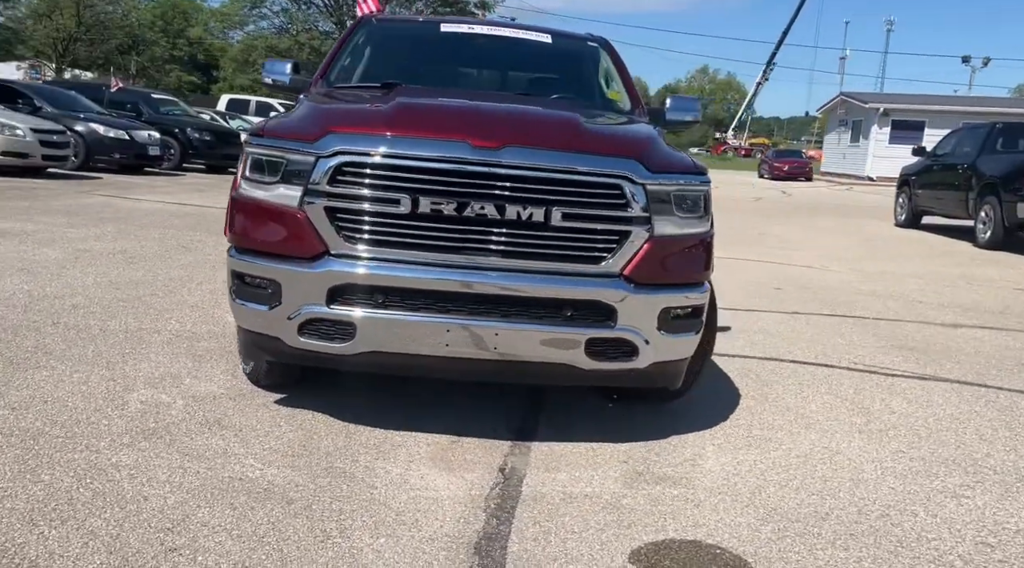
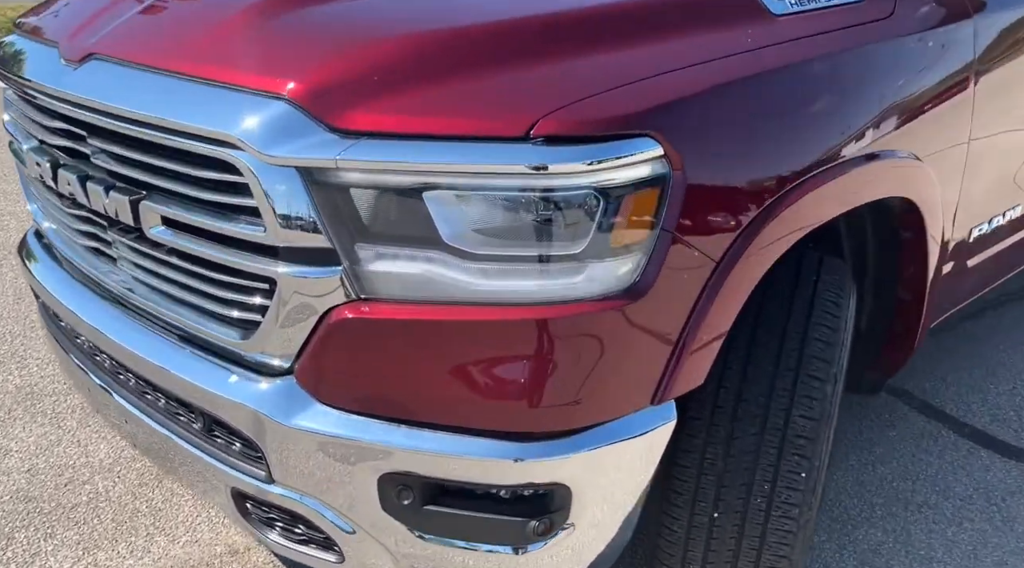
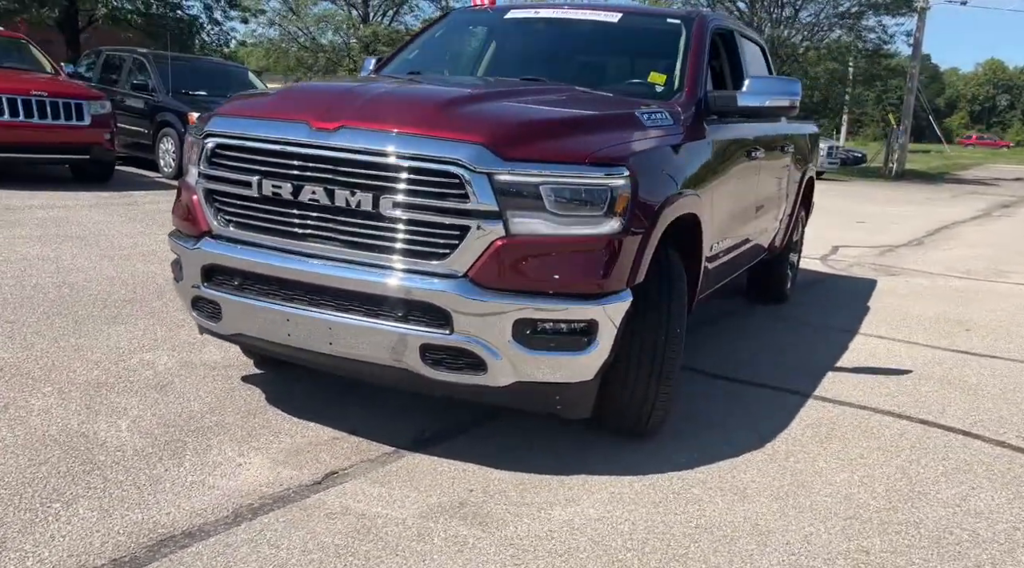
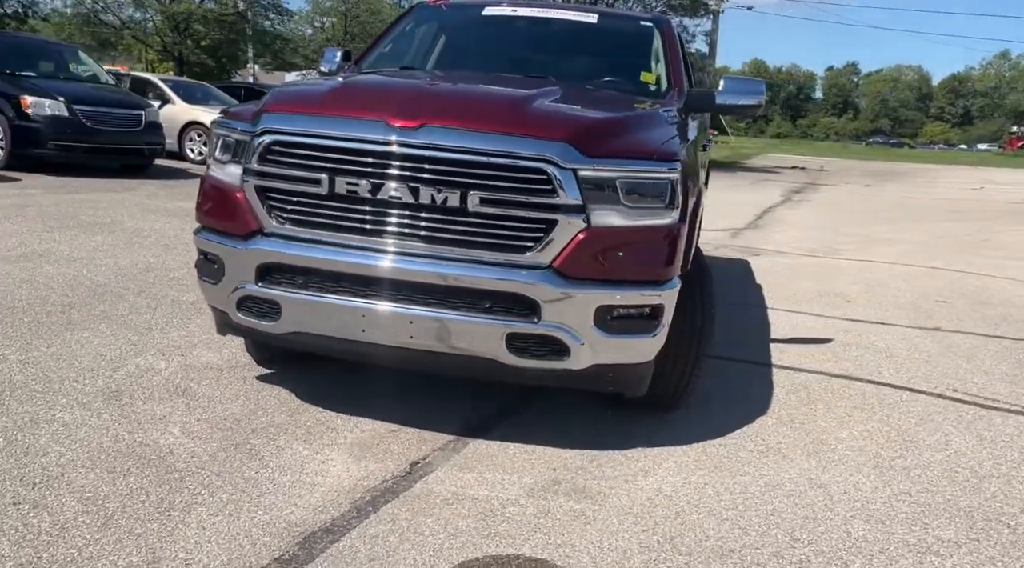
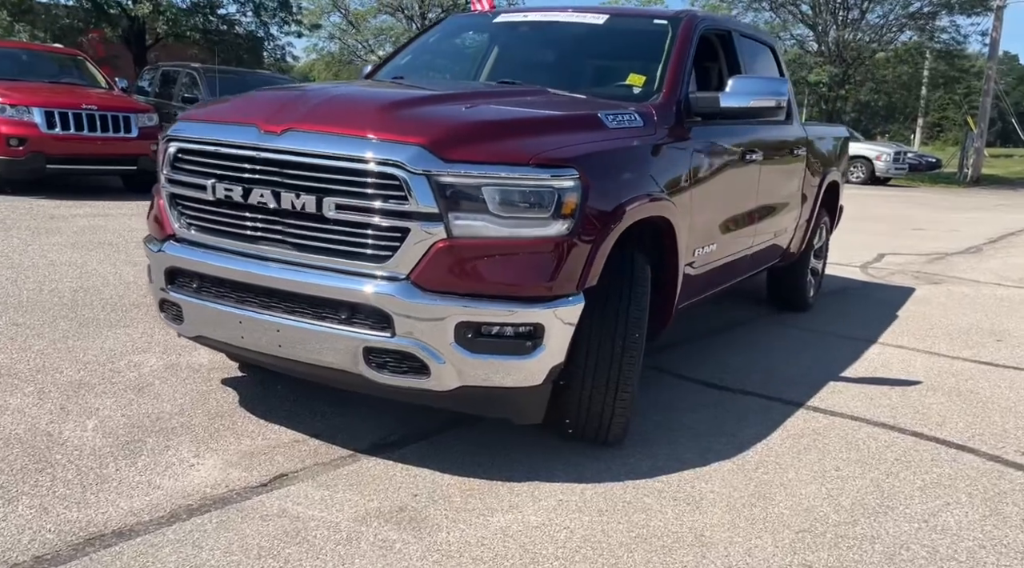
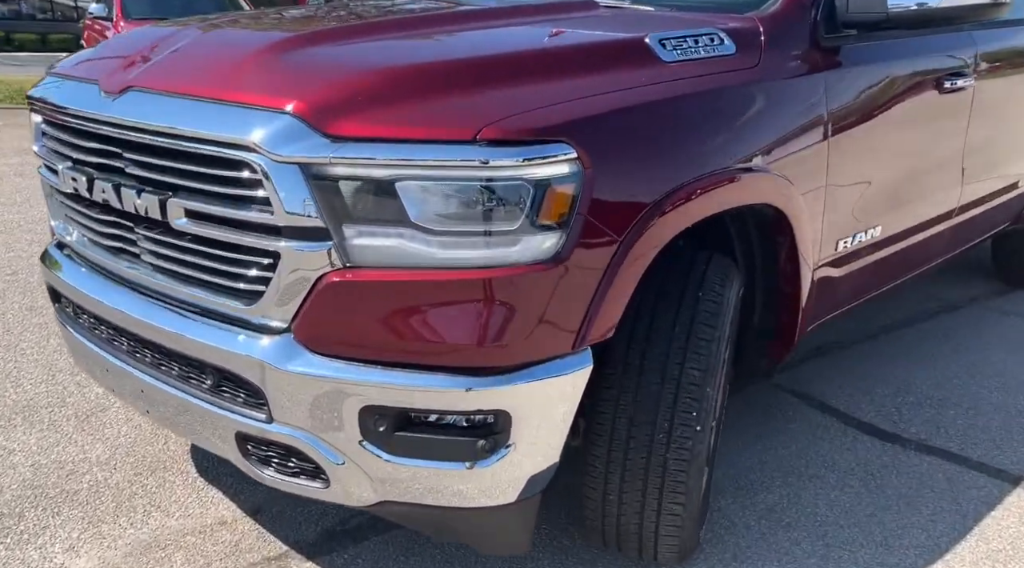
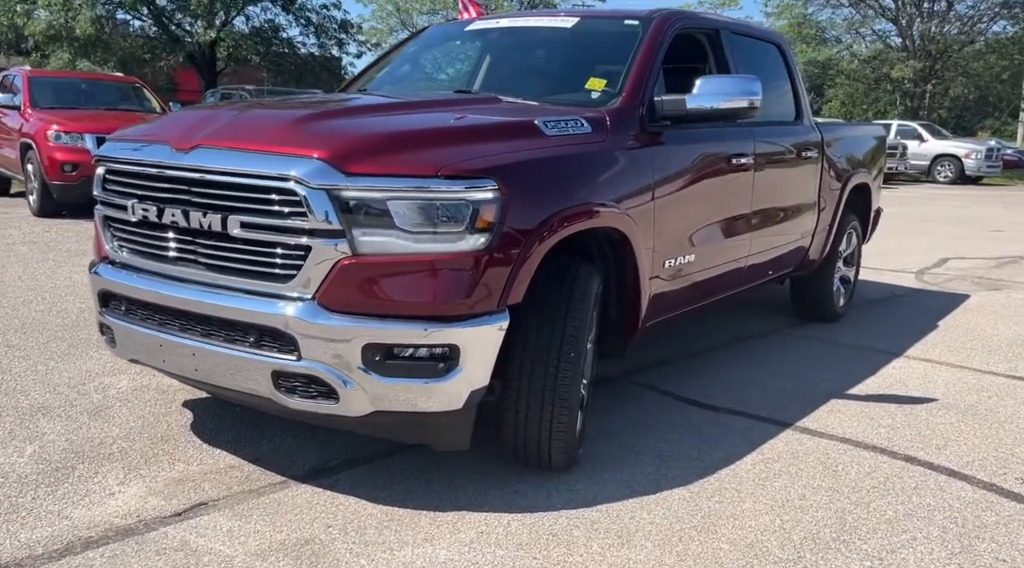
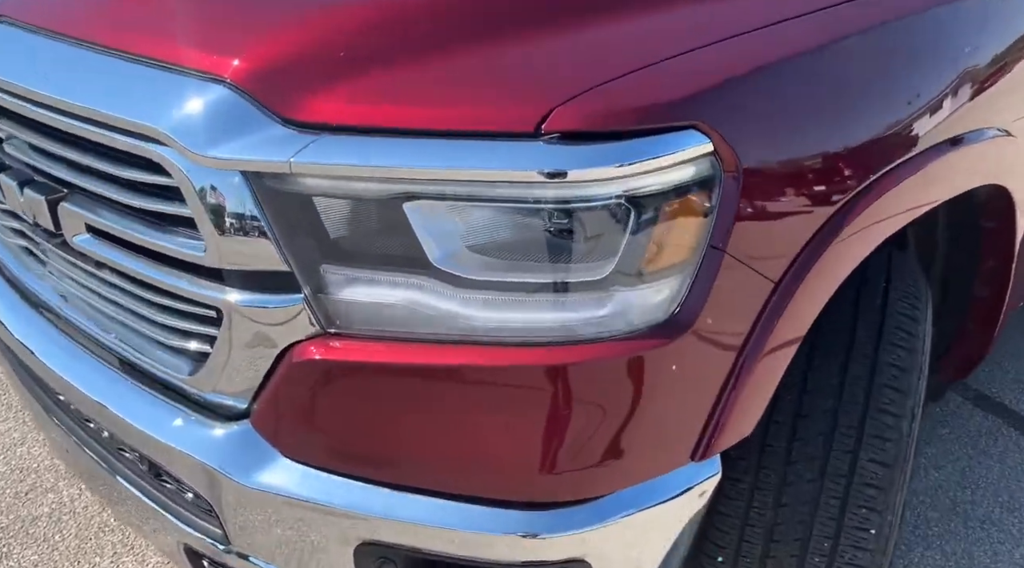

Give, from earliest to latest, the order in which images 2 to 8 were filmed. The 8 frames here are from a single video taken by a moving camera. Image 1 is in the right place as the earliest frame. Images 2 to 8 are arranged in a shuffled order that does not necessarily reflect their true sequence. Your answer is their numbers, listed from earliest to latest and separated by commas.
4, 3, 5, 7, 6, 2, 8
